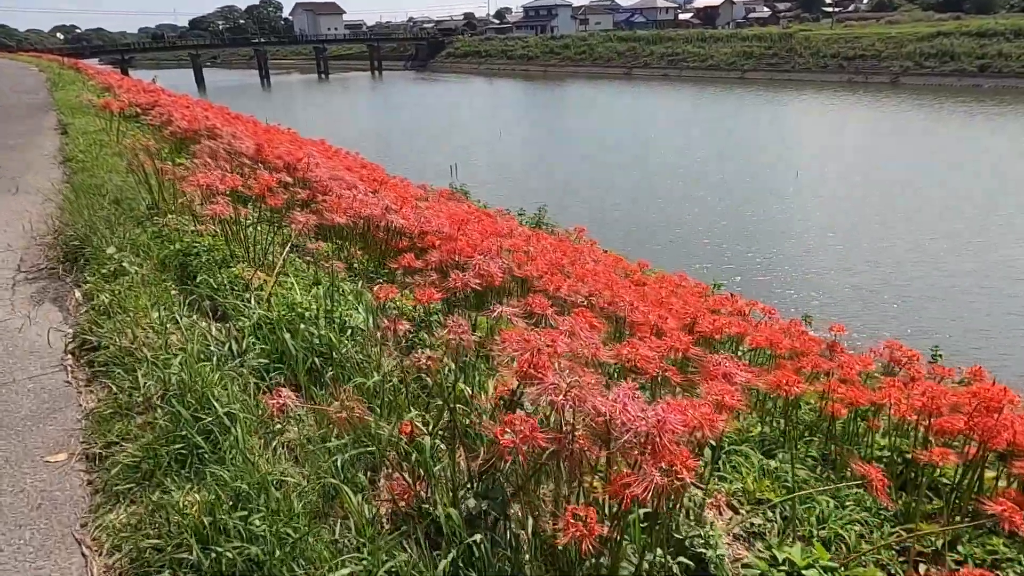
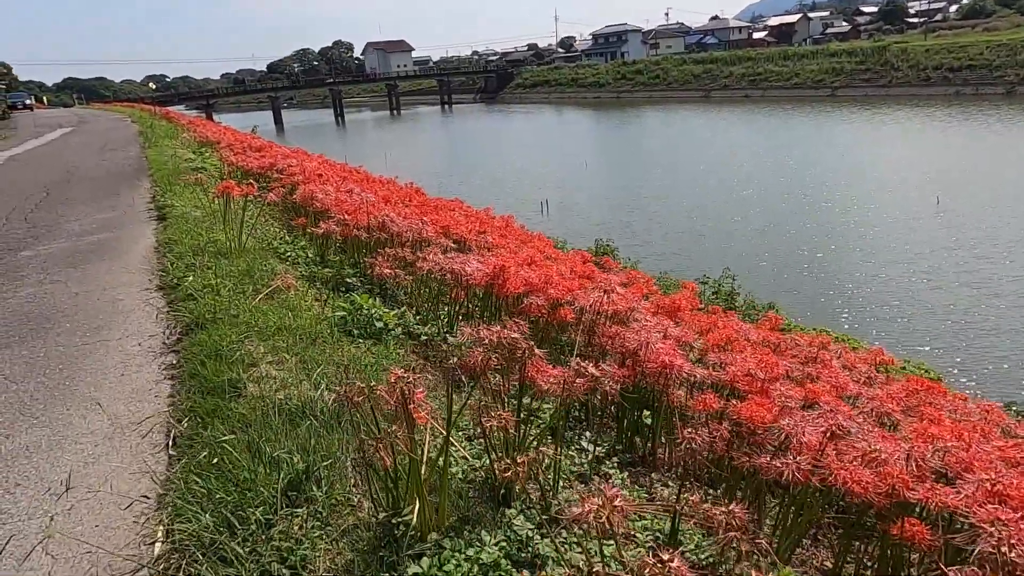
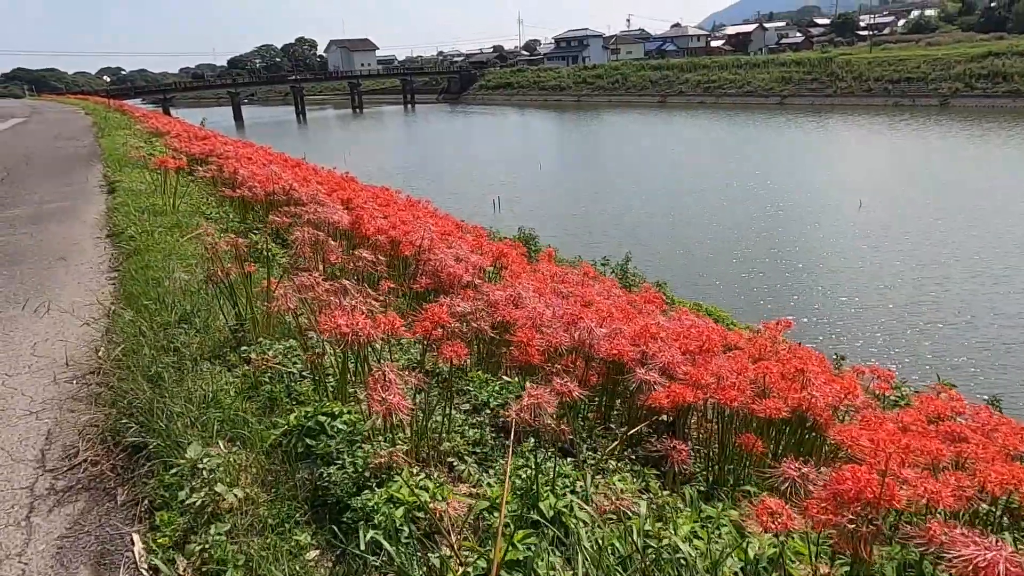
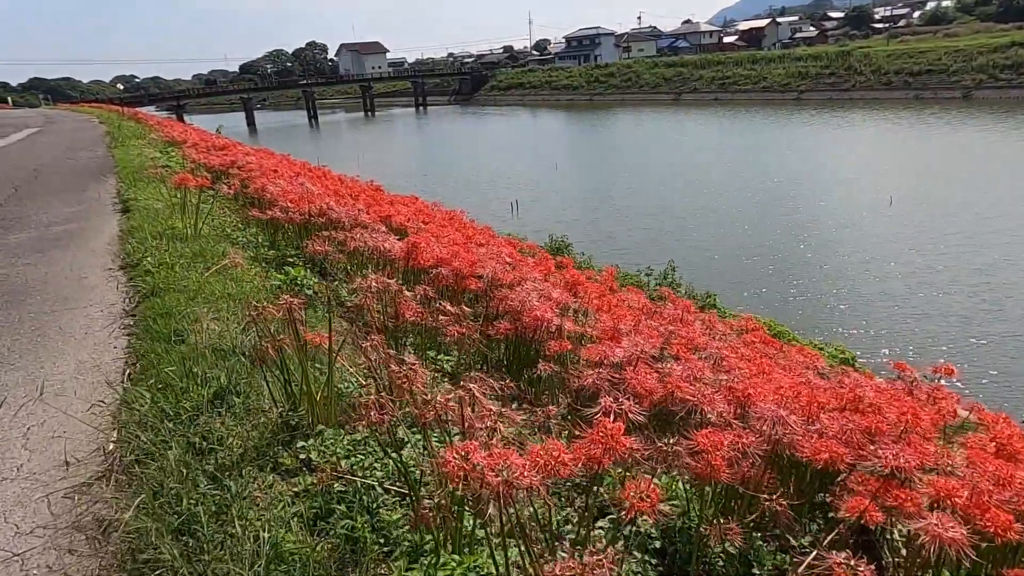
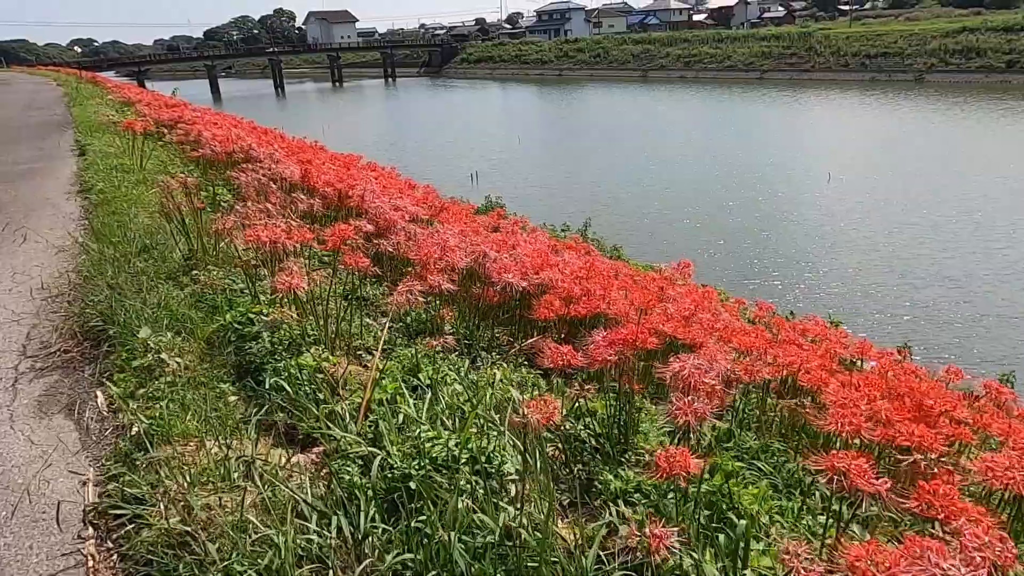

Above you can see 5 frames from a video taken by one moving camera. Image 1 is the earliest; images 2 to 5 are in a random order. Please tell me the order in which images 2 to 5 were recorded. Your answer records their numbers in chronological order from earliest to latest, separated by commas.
5, 3, 4, 2
